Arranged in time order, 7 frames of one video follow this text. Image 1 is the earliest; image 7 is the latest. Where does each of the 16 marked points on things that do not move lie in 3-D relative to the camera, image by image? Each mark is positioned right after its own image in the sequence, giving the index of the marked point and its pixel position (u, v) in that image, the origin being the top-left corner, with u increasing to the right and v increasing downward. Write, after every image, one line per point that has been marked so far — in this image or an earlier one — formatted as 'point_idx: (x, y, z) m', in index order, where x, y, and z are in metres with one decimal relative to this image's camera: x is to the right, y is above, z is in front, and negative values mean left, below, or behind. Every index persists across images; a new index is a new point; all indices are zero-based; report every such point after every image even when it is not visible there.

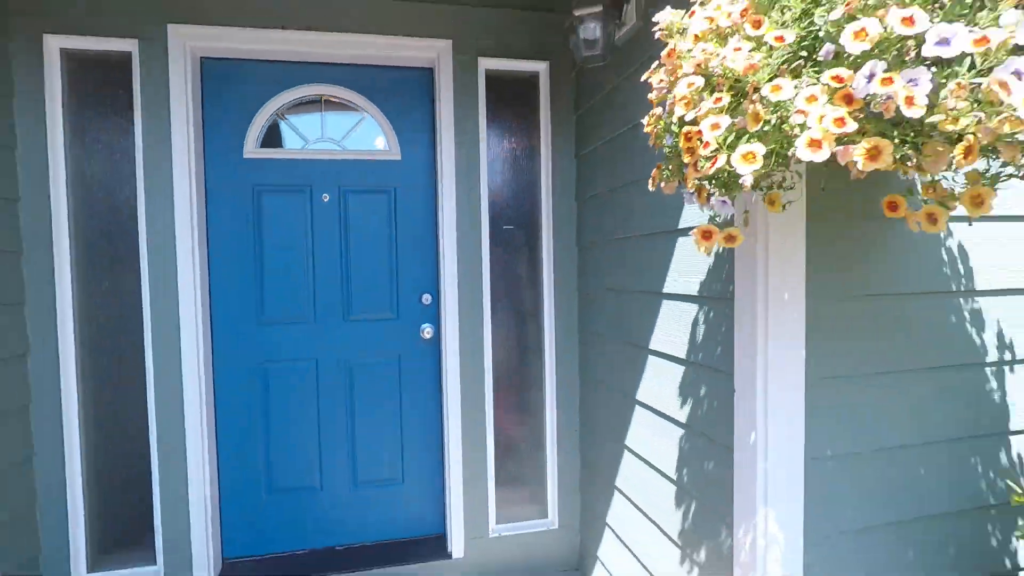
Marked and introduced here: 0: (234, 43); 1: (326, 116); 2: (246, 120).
0: (-1.0, +1.0, +2.2) m
1: (-0.7, +0.8, +2.4) m
2: (-1.0, +0.7, +2.3) m
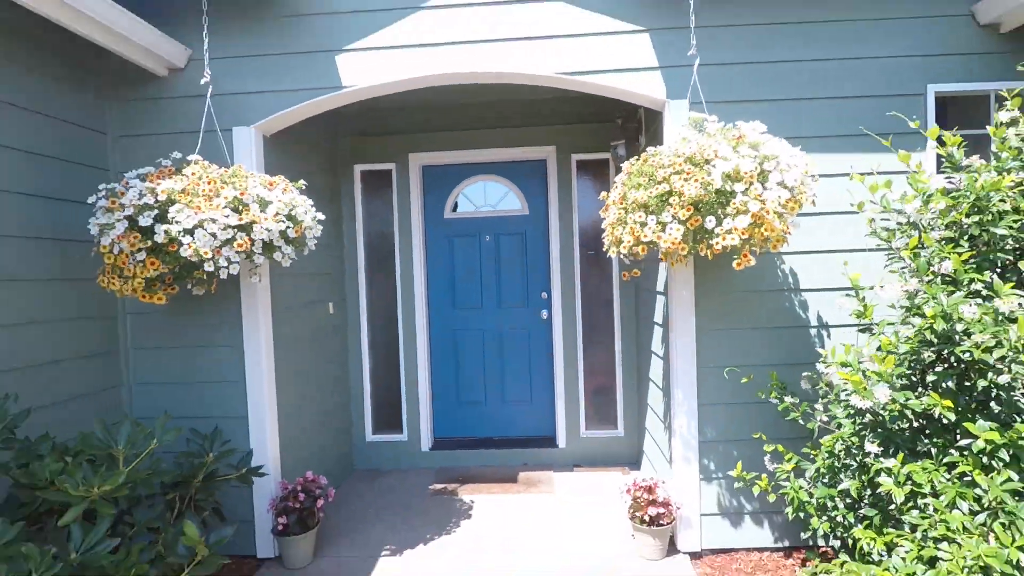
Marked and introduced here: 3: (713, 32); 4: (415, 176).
0: (-0.5, +1.0, +4.2) m
1: (-0.1, +0.7, +4.3) m
2: (-0.5, +0.7, +4.3) m
3: (+1.0, +1.3, +2.8) m
4: (-0.7, +0.7, +4.2) m
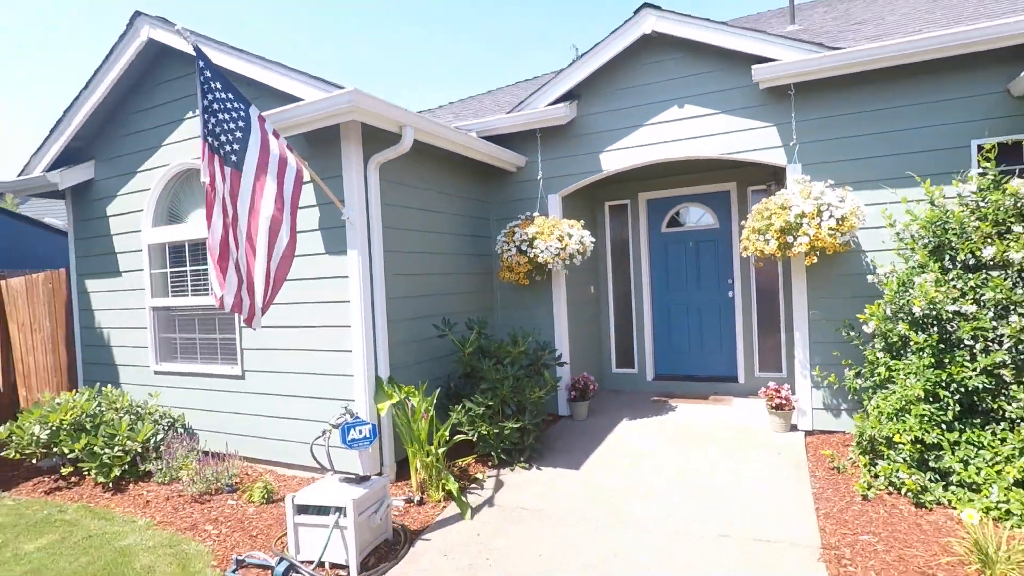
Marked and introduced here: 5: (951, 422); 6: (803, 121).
0: (+1.7, +1.1, +6.7) m
1: (+2.1, +0.9, +6.7) m
2: (+1.8, +0.8, +6.8) m
3: (+2.5, +1.4, +4.8) m
4: (+1.5, +0.9, +6.8) m
5: (+2.7, -0.8, +3.6) m
6: (+2.4, +1.4, +4.8) m
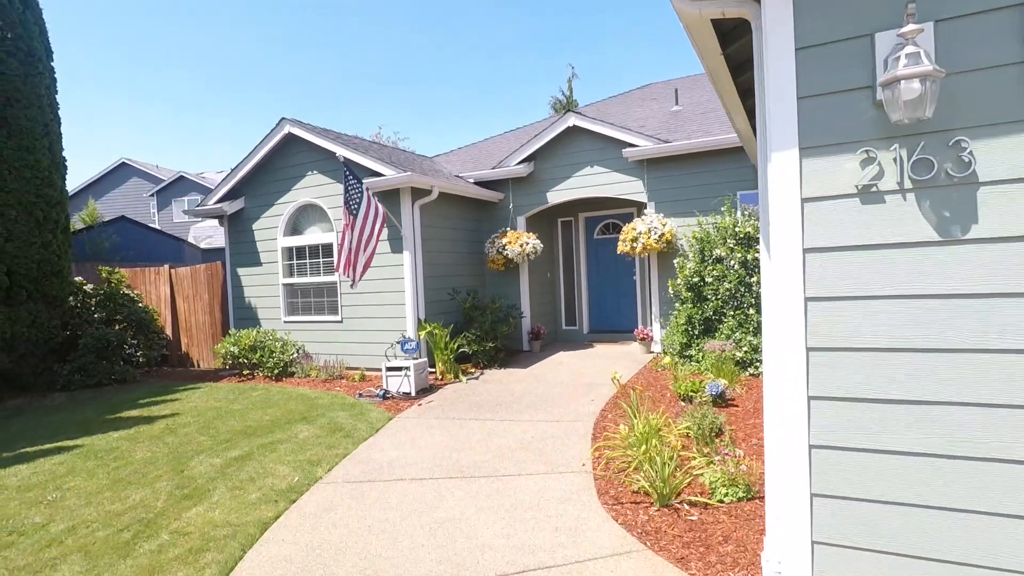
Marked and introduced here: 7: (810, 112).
0: (+1.5, +1.4, +10.6) m
1: (+1.8, +1.1, +10.5) m
2: (+1.5, +1.1, +10.6) m
3: (+2.2, +1.6, +8.6) m
4: (+1.3, +1.1, +10.7) m
5: (+2.4, -0.6, +7.4) m
6: (+2.1, +1.7, +8.7) m
7: (+1.2, +0.7, +2.2) m
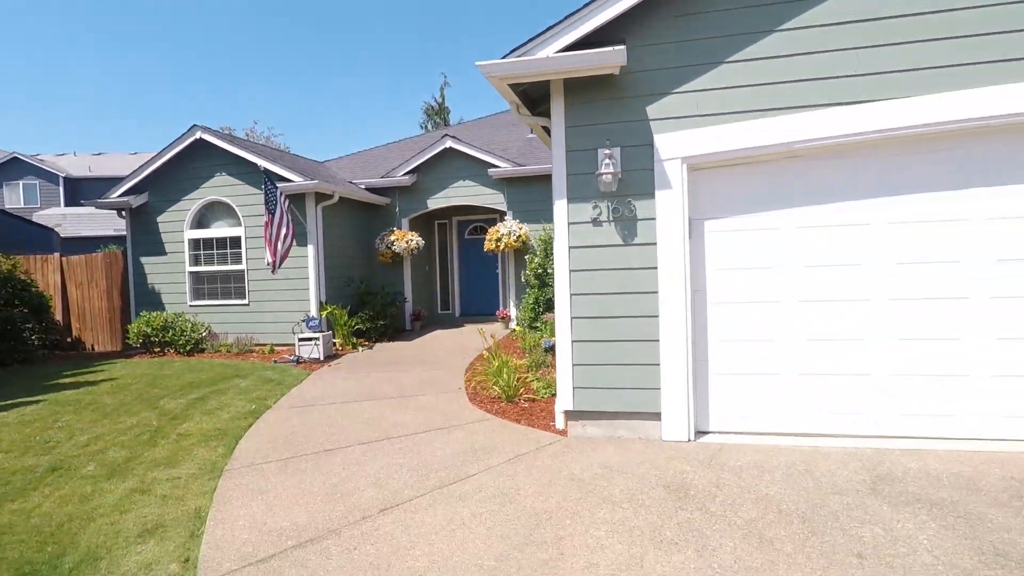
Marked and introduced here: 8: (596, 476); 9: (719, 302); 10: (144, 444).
0: (-1.1, +1.6, +12.8) m
1: (-0.7, +1.3, +12.9) m
2: (-1.0, +1.3, +12.9) m
3: (+0.1, +1.8, +11.1) m
4: (-1.3, +1.3, +12.9) m
5: (+0.5, -0.4, +10.0) m
6: (0.0, +1.8, +11.2) m
7: (+0.5, +0.9, +4.7) m
8: (+0.6, -1.3, +4.0) m
9: (+1.6, -0.1, +4.5) m
10: (-3.2, -1.4, +5.1) m
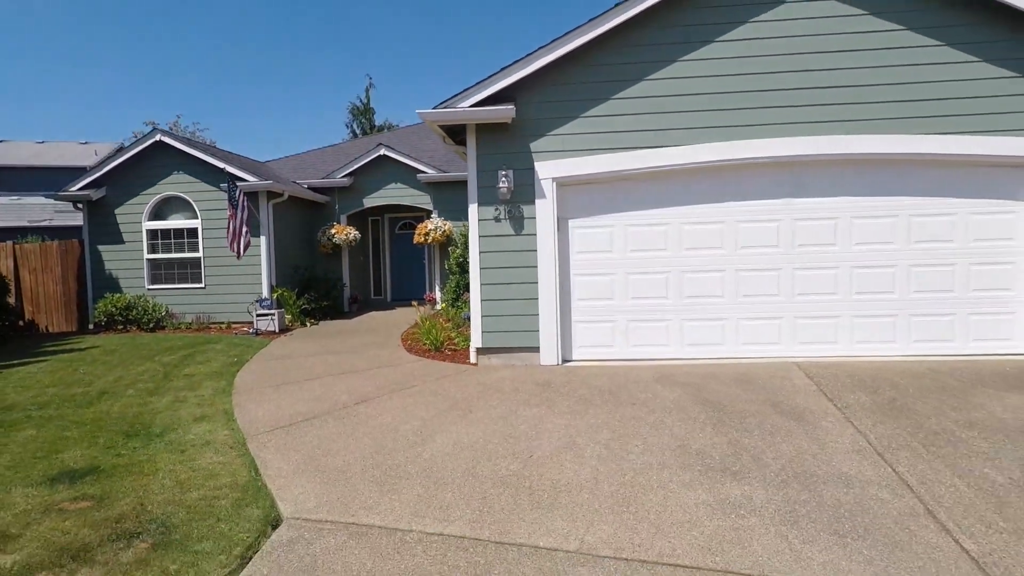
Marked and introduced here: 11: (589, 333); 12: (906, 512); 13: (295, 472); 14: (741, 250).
0: (-3.0, +1.9, +14.8) m
1: (-2.7, +1.6, +14.8) m
2: (-3.0, +1.6, +14.8) m
3: (-1.6, +2.1, +13.2) m
4: (-3.2, +1.6, +14.8) m
5: (-1.1, -0.1, +12.2) m
6: (-1.7, +2.1, +13.2) m
7: (-0.4, +1.2, +6.9) m
8: (-0.2, -1.0, +6.2) m
9: (+0.8, +0.2, +6.9) m
10: (-4.1, -1.1, +6.8) m
11: (+0.9, -0.5, +6.9) m
12: (+2.3, -1.3, +3.3) m
13: (-1.6, -1.3, +4.2) m
14: (+2.7, +0.4, +6.7) m
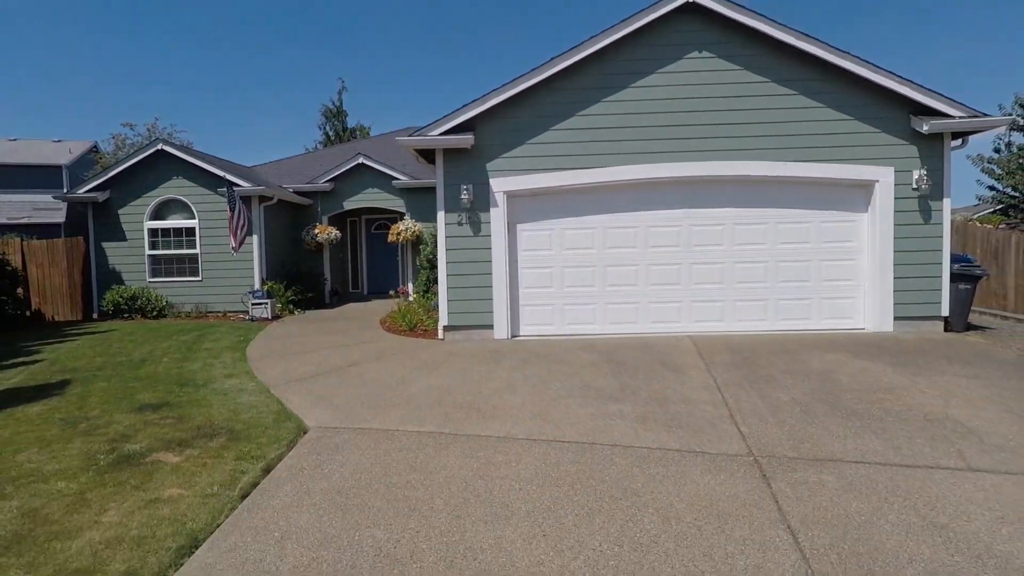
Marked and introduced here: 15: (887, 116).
0: (-4.0, +2.0, +16.4) m
1: (-3.7, +1.8, +16.5) m
2: (-4.0, +1.7, +16.5) m
3: (-2.5, +2.3, +14.9) m
4: (-4.2, +1.8, +16.4) m
5: (-1.9, +0.1, +13.9) m
6: (-2.6, +2.3, +14.9) m
7: (-1.0, +1.3, +8.6) m
8: (-0.8, -0.9, +8.0) m
9: (+0.2, +0.3, +8.7) m
10: (-4.7, -0.9, +8.3) m
11: (+0.3, -0.4, +8.7) m
12: (+1.9, -1.2, +5.3) m
13: (-2.1, -1.2, +5.9) m
14: (+2.1, +0.6, +8.6) m
15: (+5.4, +2.5, +8.3) m
